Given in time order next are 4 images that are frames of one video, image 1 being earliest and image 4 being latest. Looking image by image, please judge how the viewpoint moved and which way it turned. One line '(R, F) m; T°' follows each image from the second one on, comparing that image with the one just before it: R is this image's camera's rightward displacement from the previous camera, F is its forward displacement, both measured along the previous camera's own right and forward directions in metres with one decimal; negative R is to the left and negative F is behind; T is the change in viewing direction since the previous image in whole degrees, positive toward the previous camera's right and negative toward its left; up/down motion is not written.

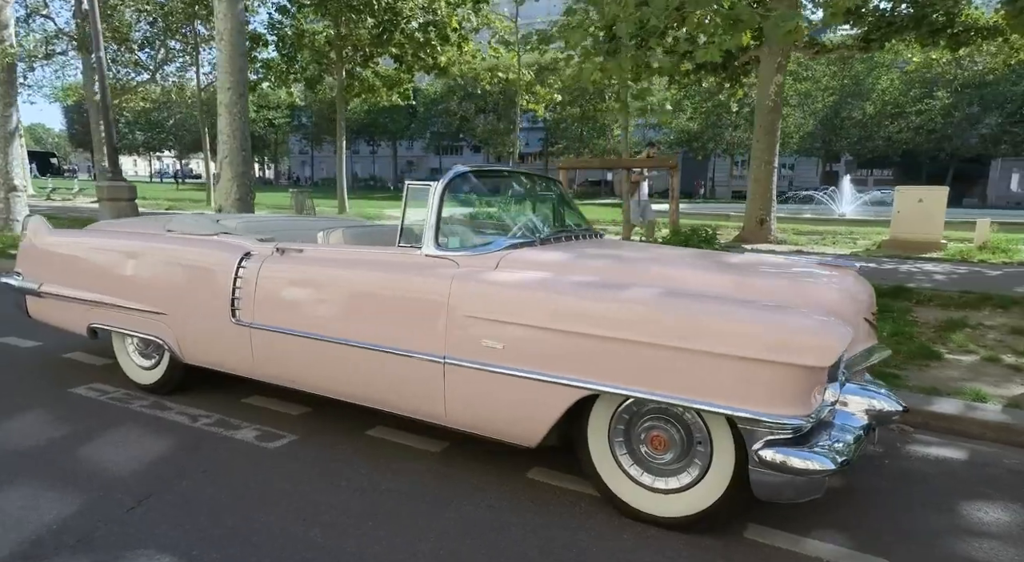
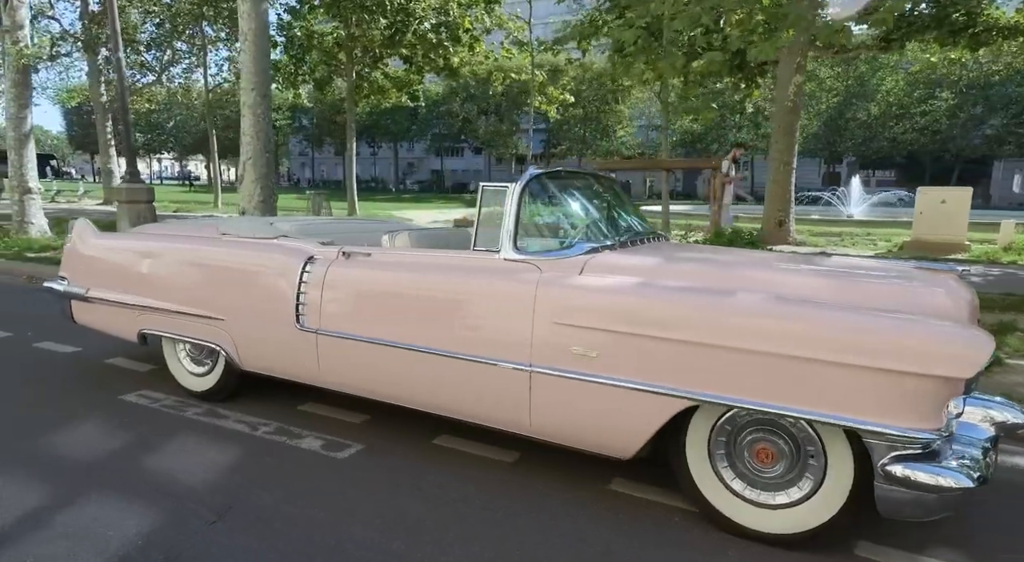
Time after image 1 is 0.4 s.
(-0.5, +0.1) m; 0°
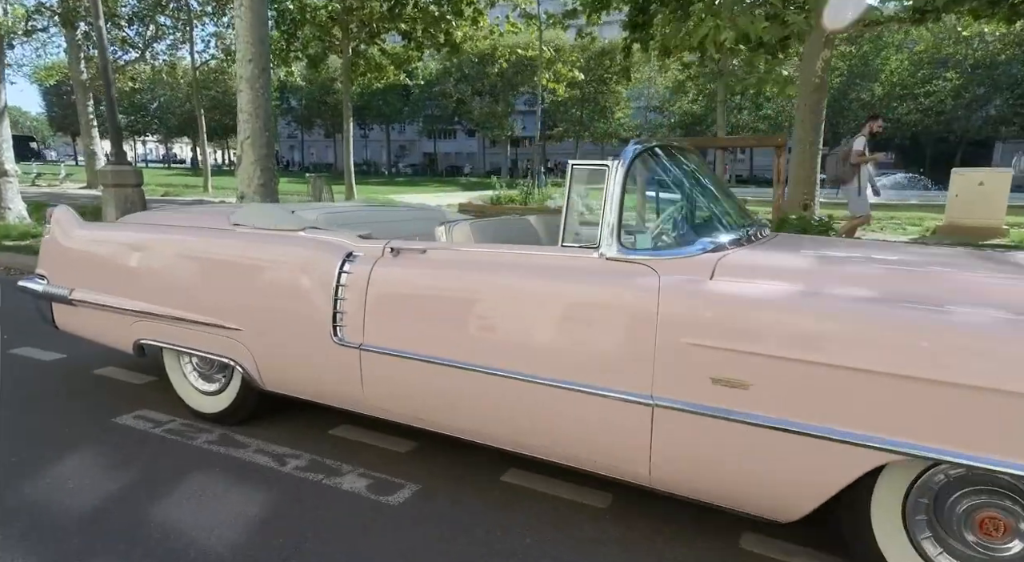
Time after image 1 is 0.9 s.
(-0.6, +0.8) m; +1°
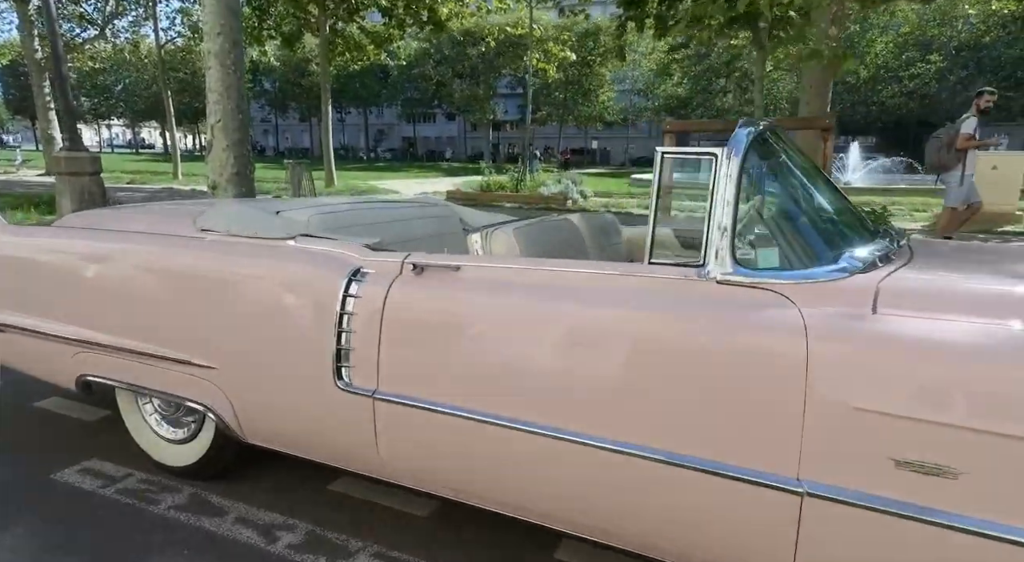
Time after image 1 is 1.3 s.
(-0.4, +0.8) m; +2°
